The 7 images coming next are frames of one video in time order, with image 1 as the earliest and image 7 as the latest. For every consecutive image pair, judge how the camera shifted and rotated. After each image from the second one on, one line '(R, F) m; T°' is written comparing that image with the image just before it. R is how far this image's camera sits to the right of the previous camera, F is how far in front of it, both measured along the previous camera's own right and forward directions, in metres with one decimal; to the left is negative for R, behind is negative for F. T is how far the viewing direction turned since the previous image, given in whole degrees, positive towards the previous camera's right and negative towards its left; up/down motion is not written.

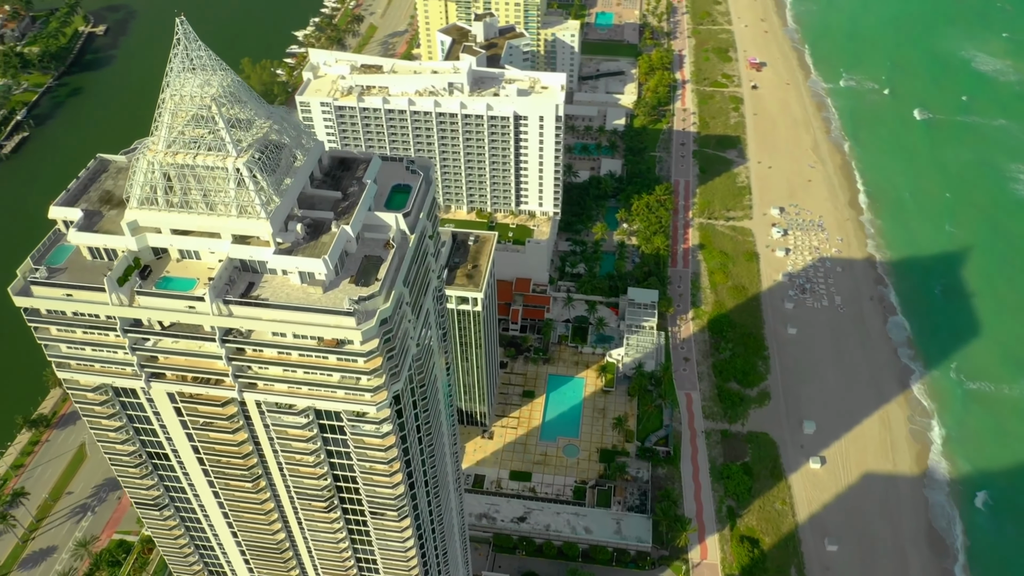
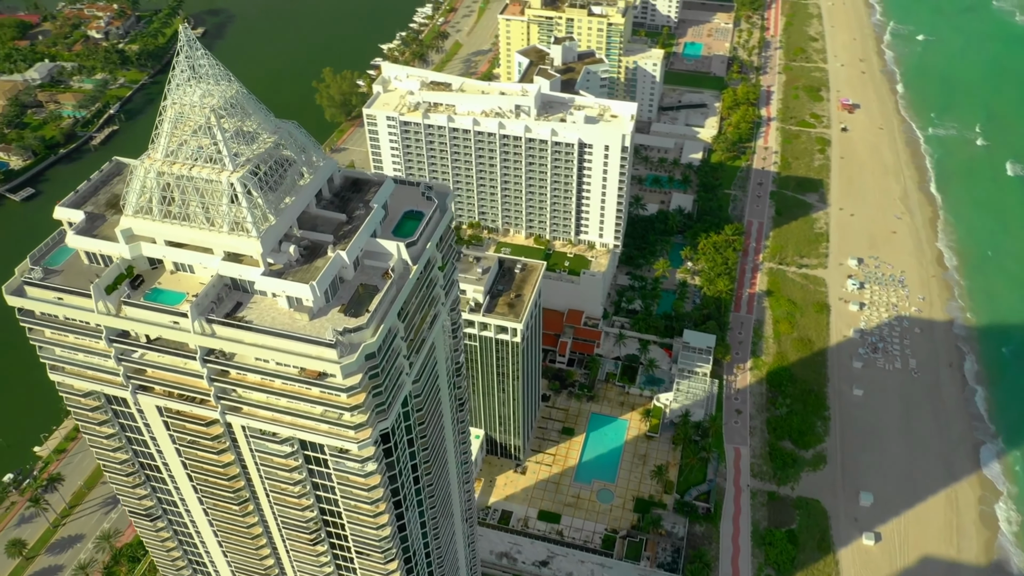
(+5.2, +4.5) m; -6°
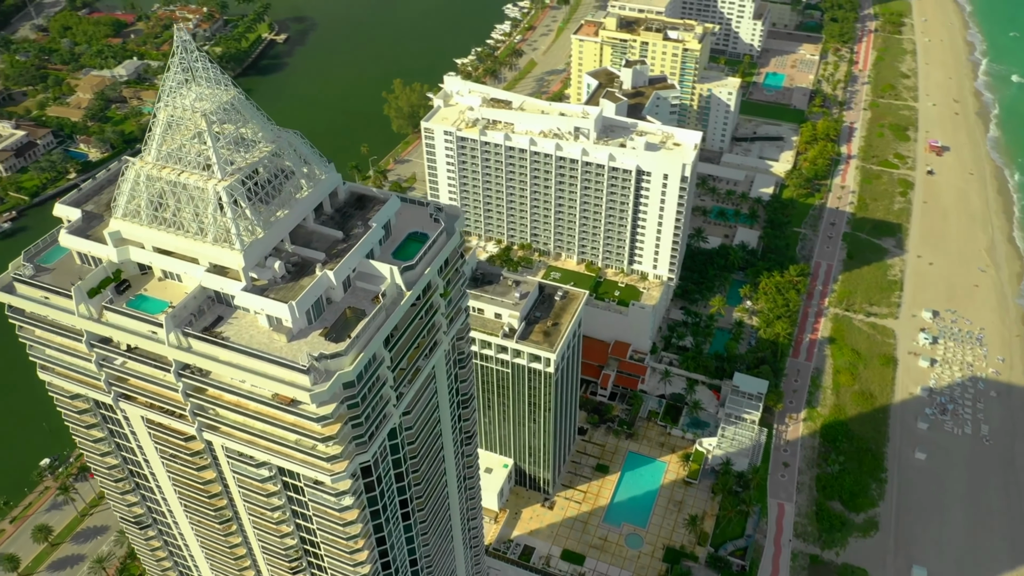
(+4.8, +4.4) m; -5°
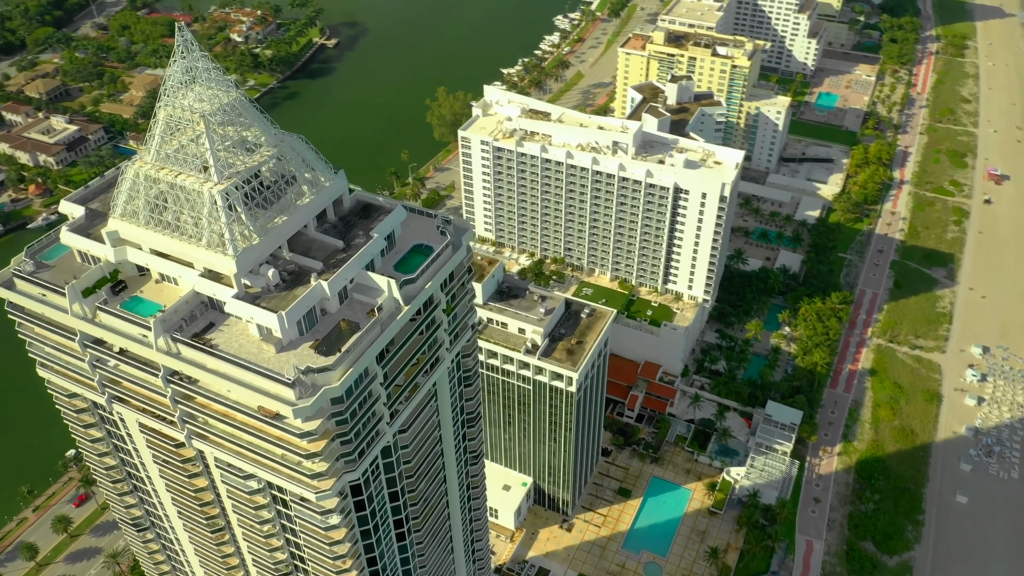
(+2.7, +2.4) m; -3°
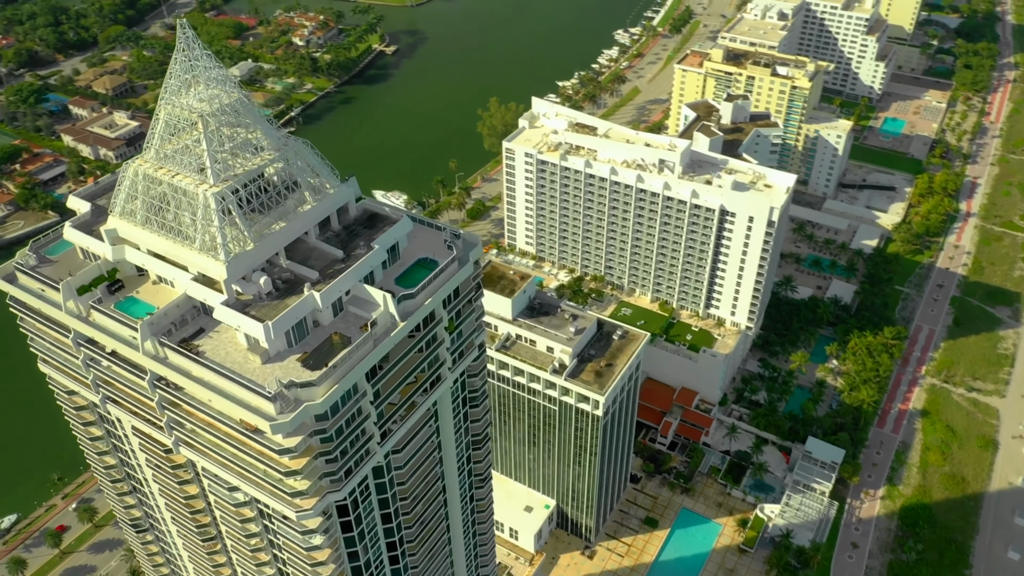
(+3.2, +2.8) m; -4°
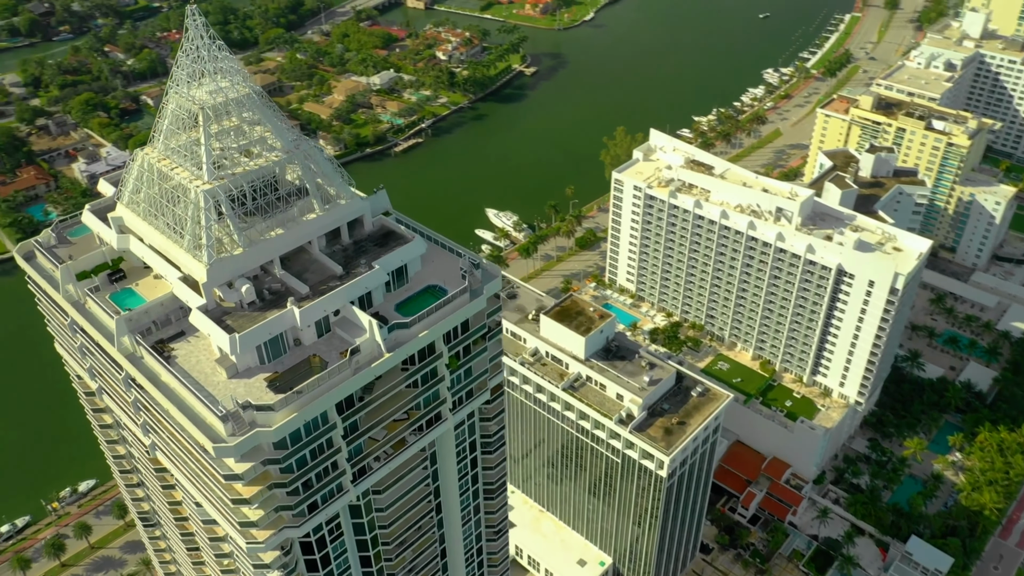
(+7.0, +6.3) m; -10°
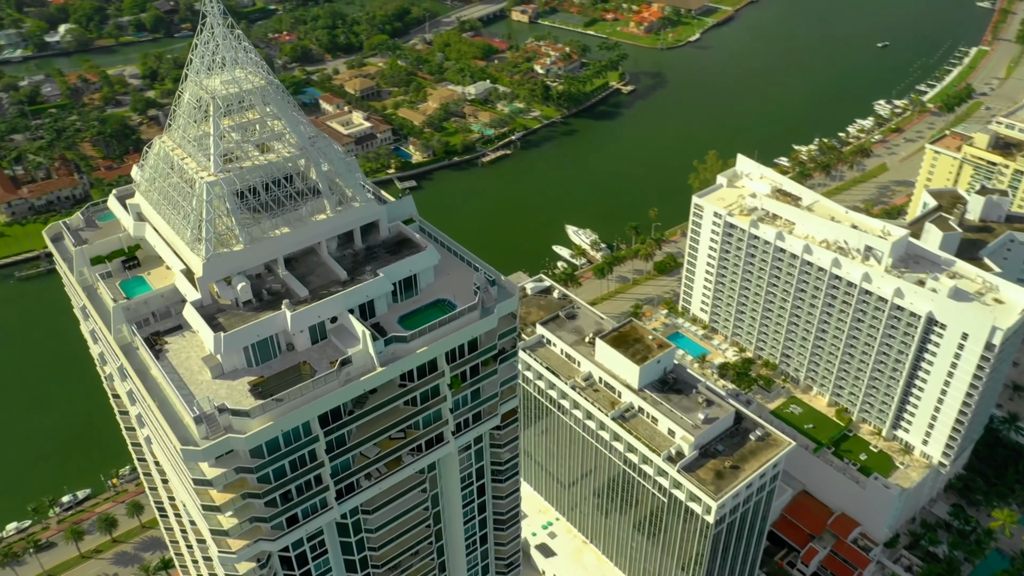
(+4.4, +3.6) m; -7°
